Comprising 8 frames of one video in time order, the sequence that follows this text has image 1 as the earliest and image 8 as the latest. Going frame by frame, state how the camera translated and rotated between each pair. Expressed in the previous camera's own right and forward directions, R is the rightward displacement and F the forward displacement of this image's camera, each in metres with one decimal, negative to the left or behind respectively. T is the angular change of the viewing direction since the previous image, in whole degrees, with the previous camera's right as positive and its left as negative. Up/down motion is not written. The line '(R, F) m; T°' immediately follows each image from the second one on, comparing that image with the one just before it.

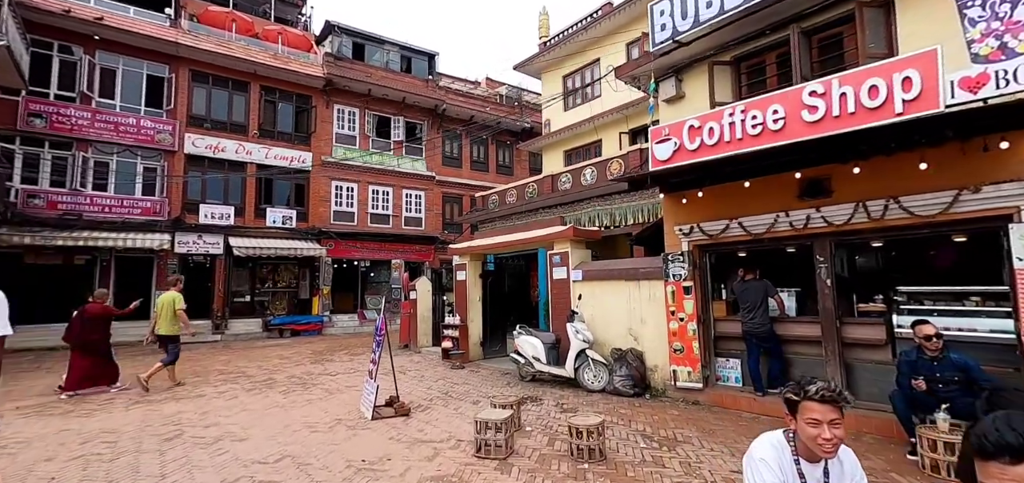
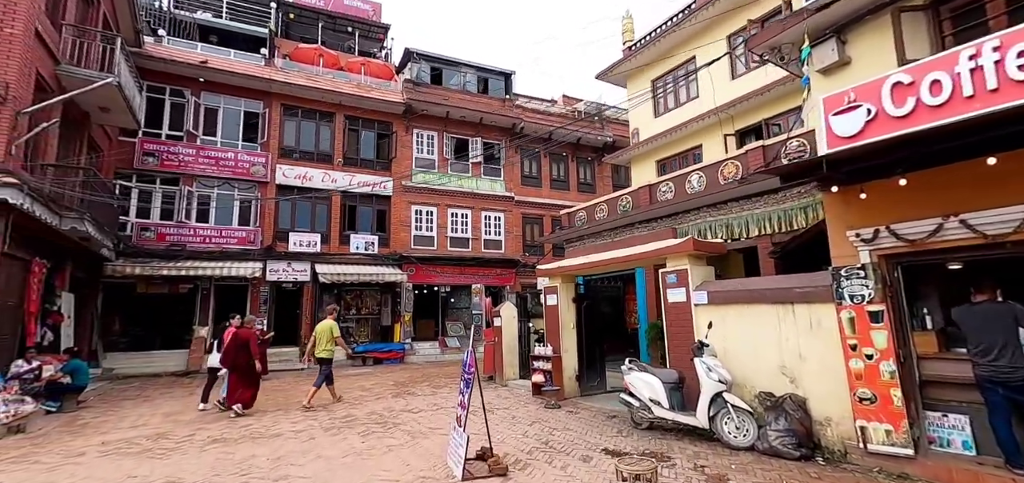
(-0.5, +1.2) m; -9°
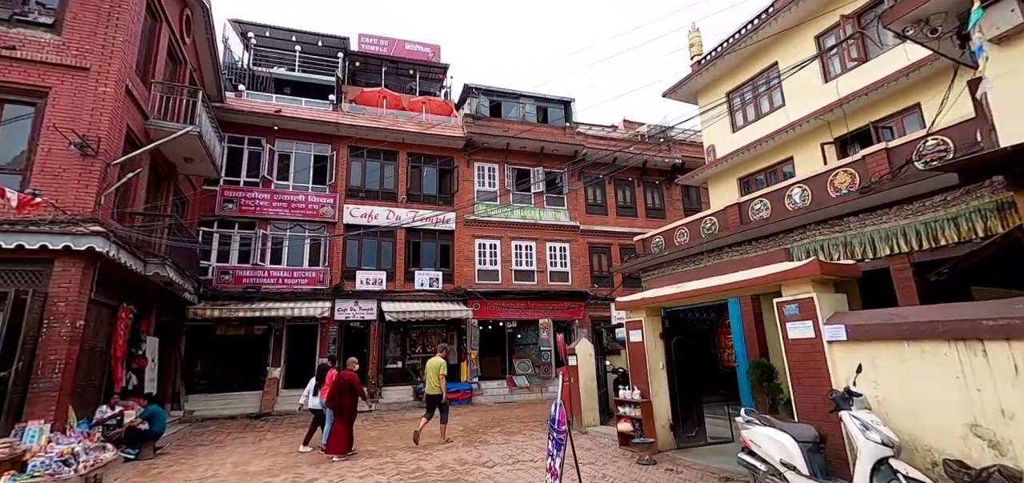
(-0.3, +0.8) m; -7°
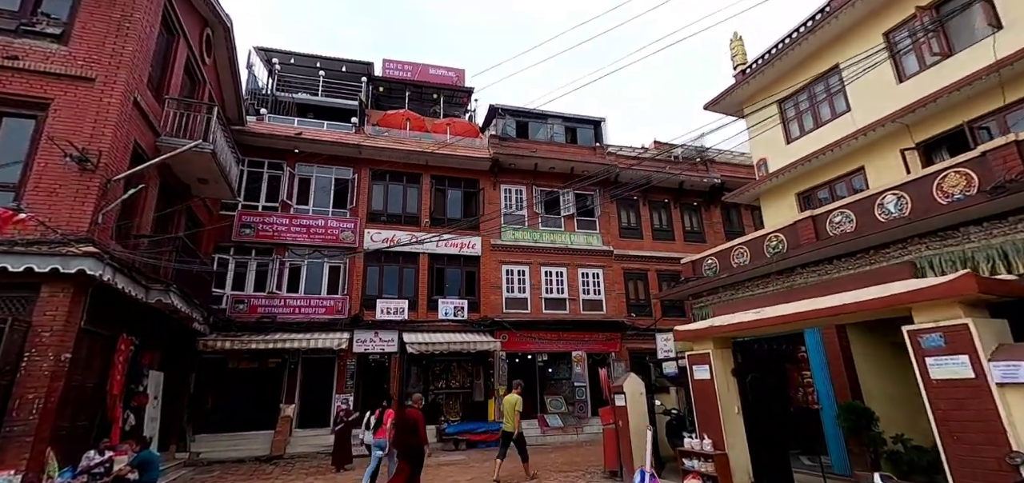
(-0.3, +1.2) m; -3°
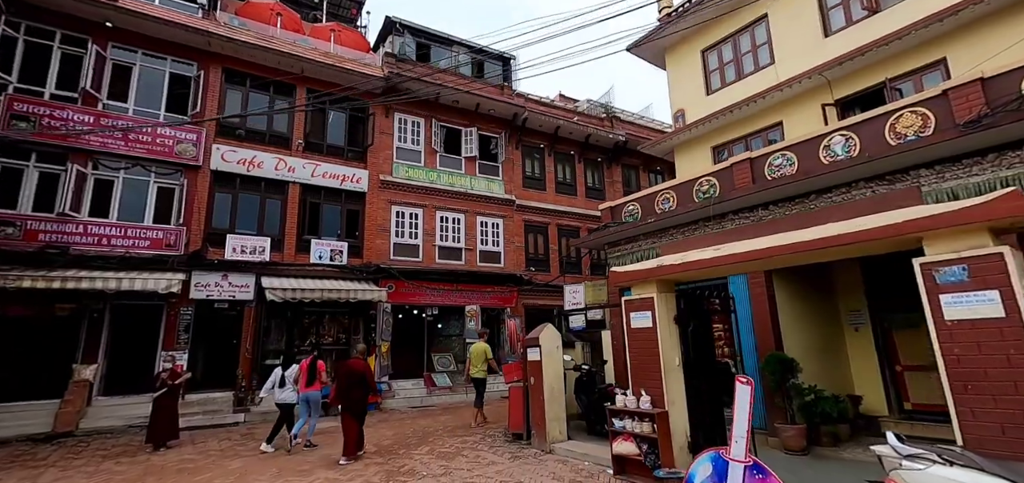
(-0.3, +1.9) m; +15°
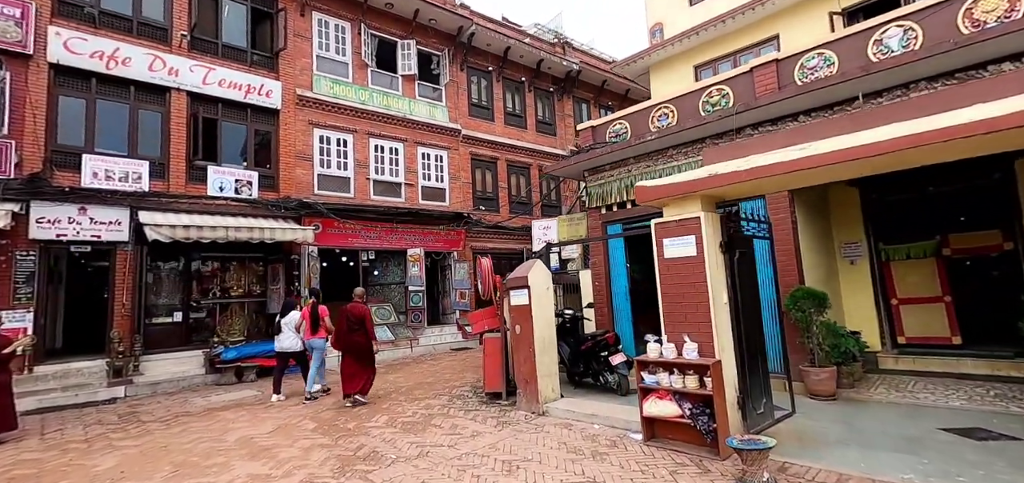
(-0.8, +1.8) m; +10°
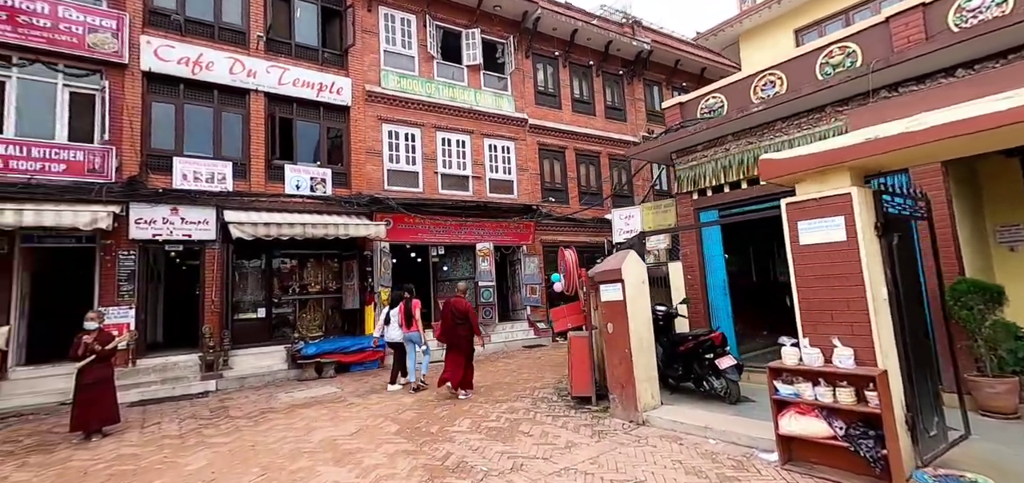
(-0.4, +0.6) m; -7°
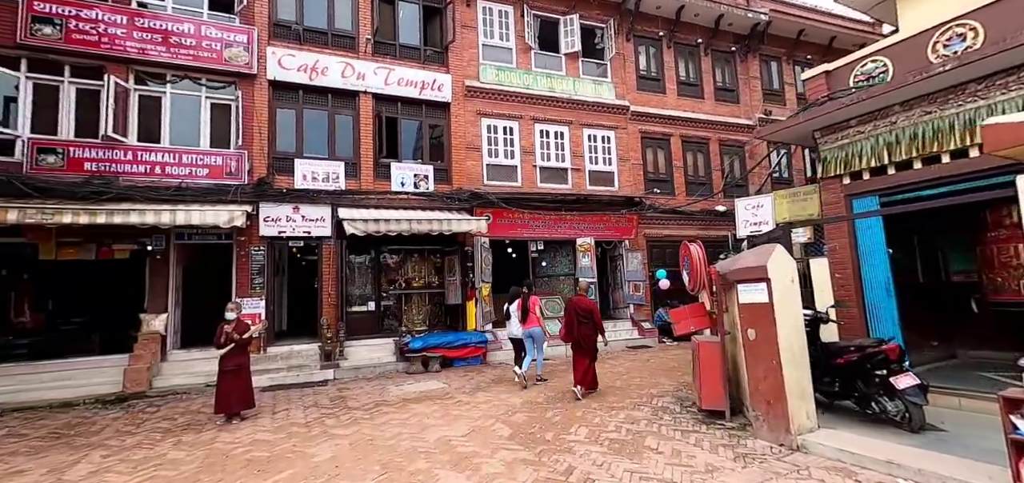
(-0.4, +0.4) m; -11°
